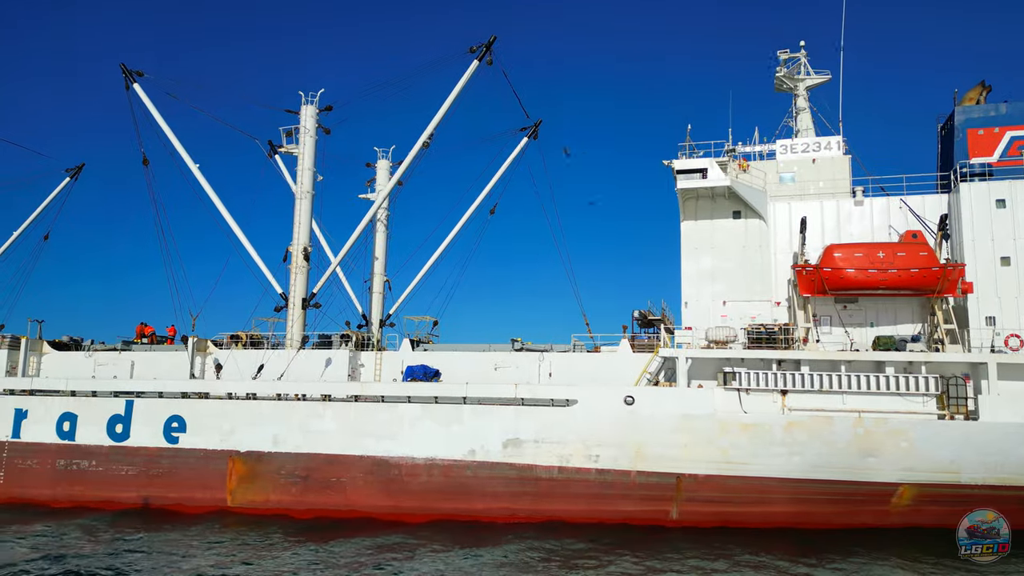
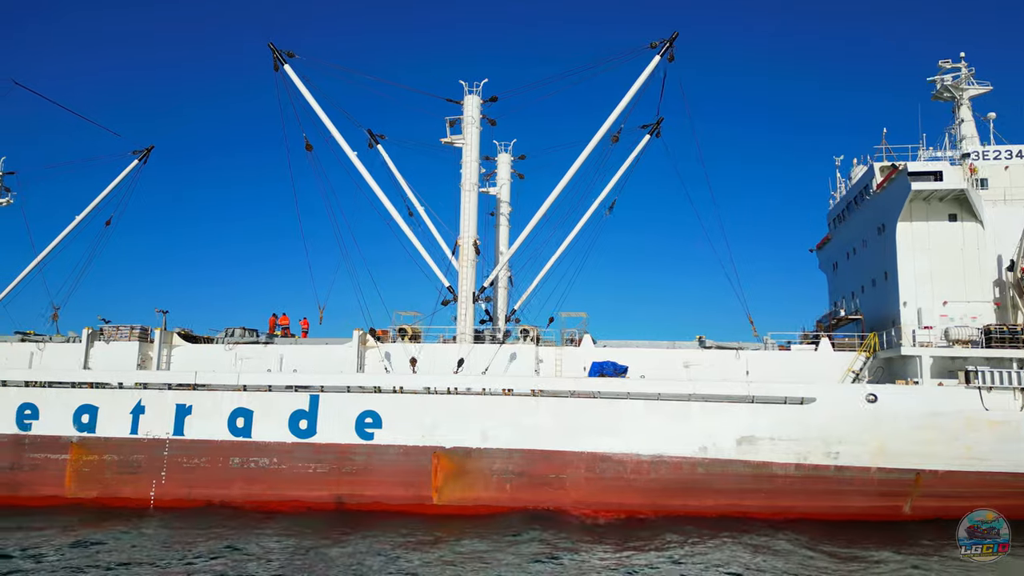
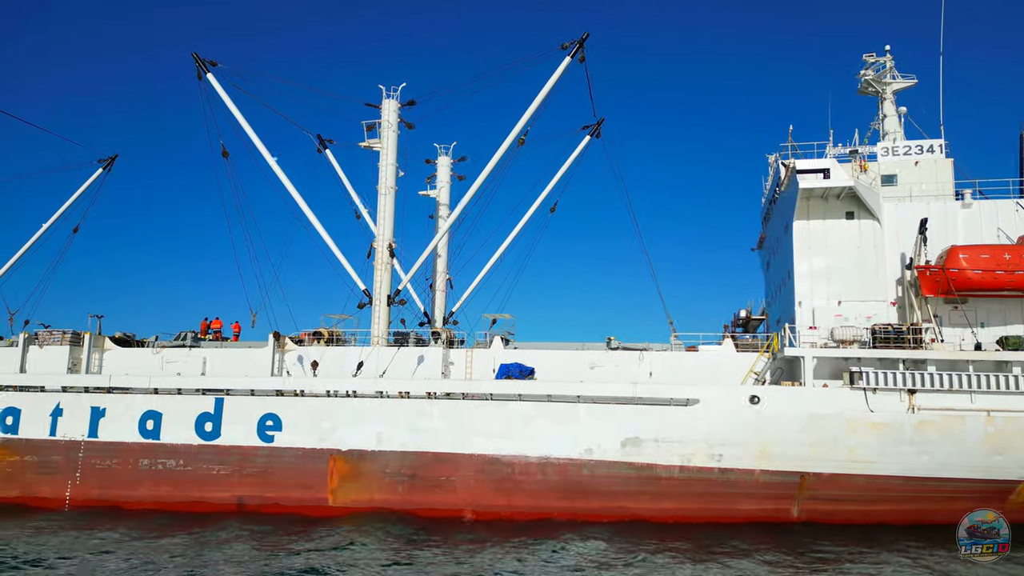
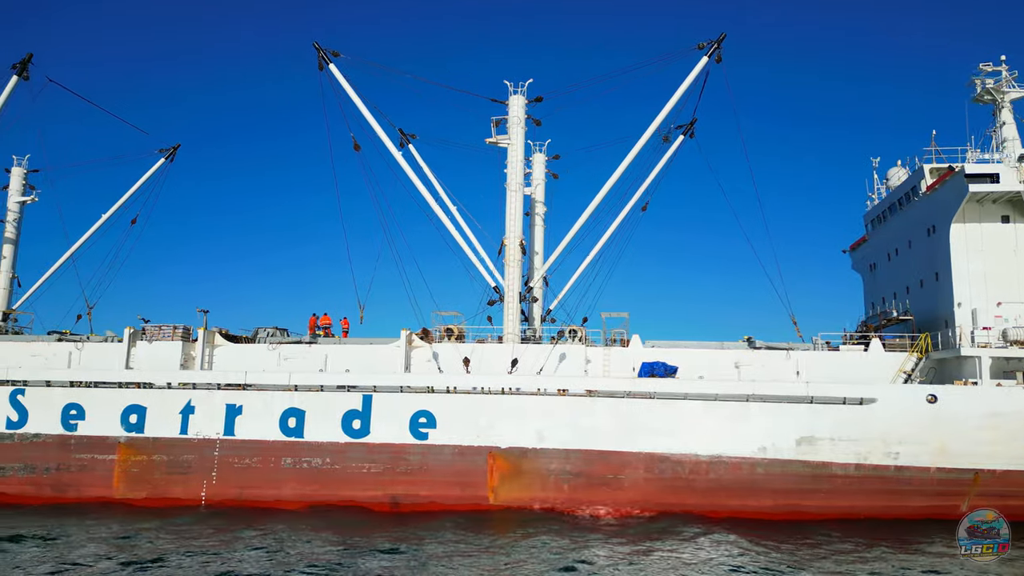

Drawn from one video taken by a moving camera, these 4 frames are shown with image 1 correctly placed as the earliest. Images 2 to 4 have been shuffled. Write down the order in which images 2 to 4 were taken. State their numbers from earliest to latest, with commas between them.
3, 2, 4
